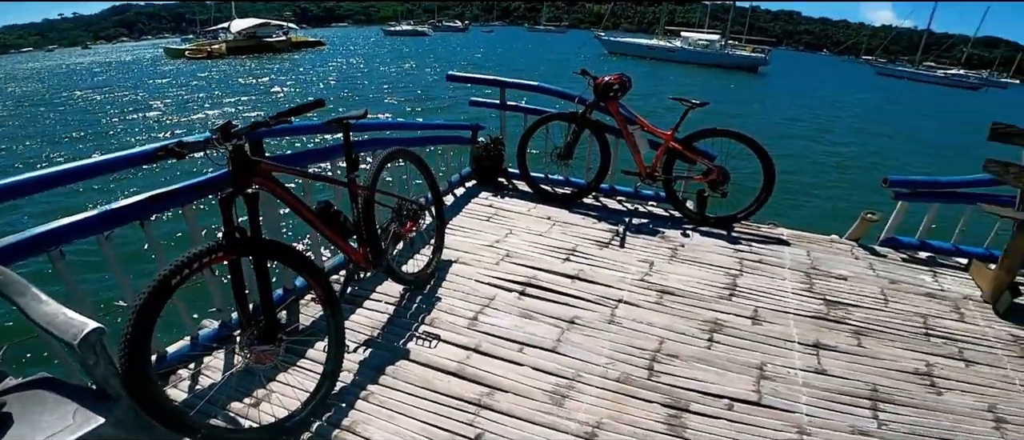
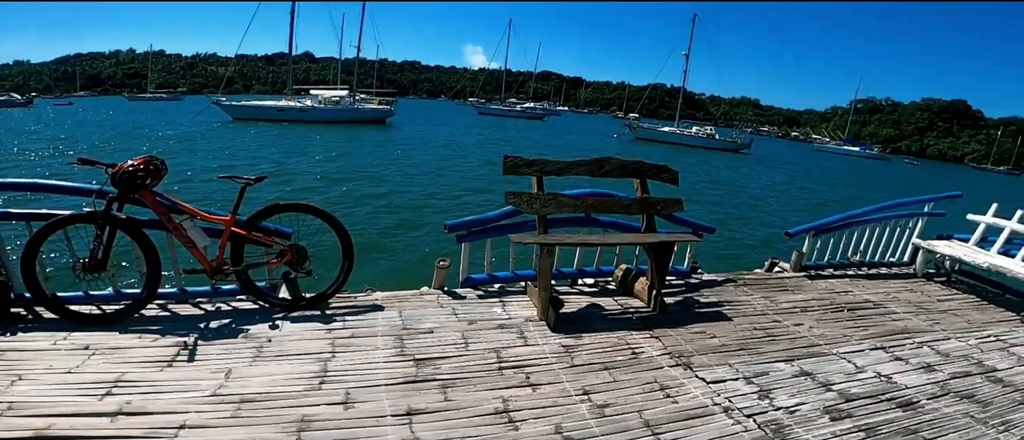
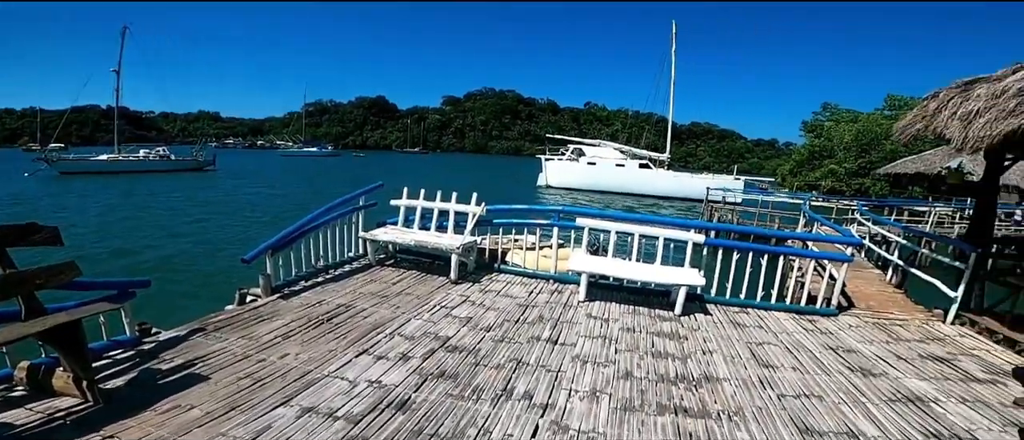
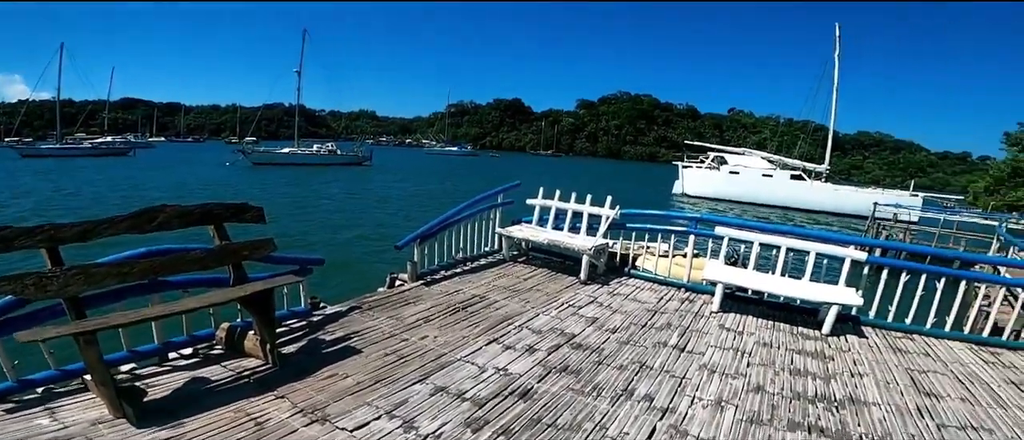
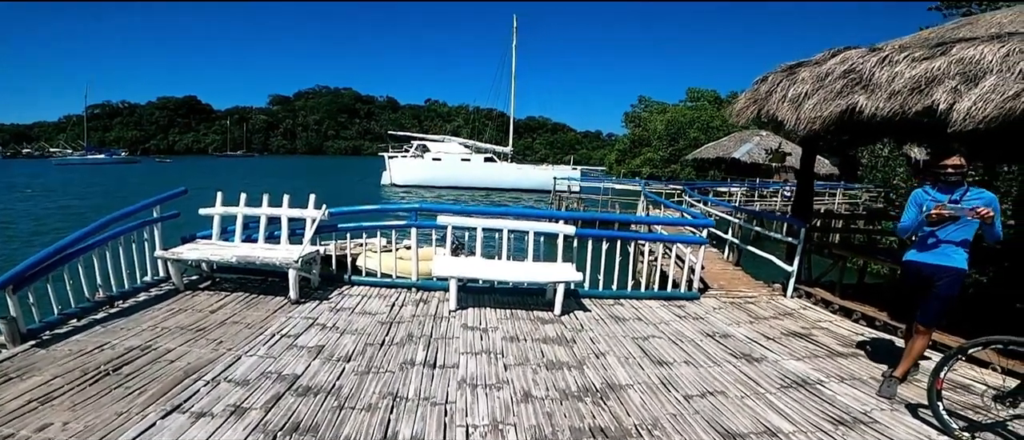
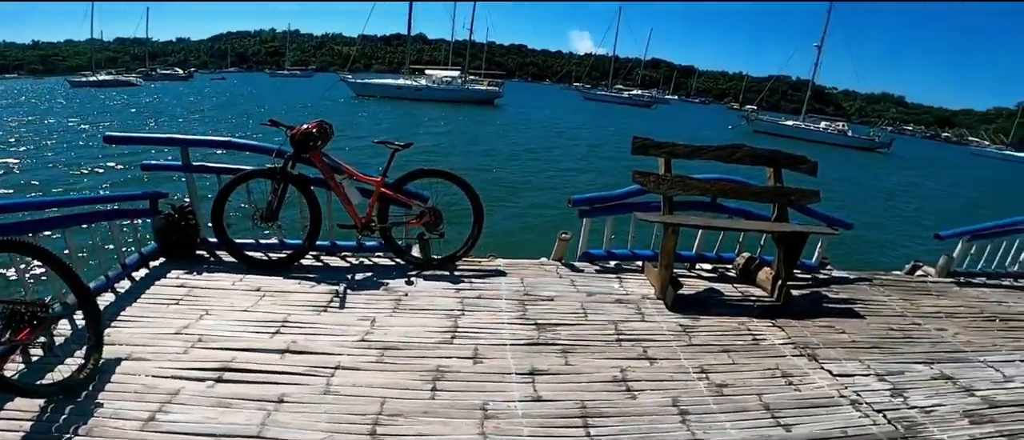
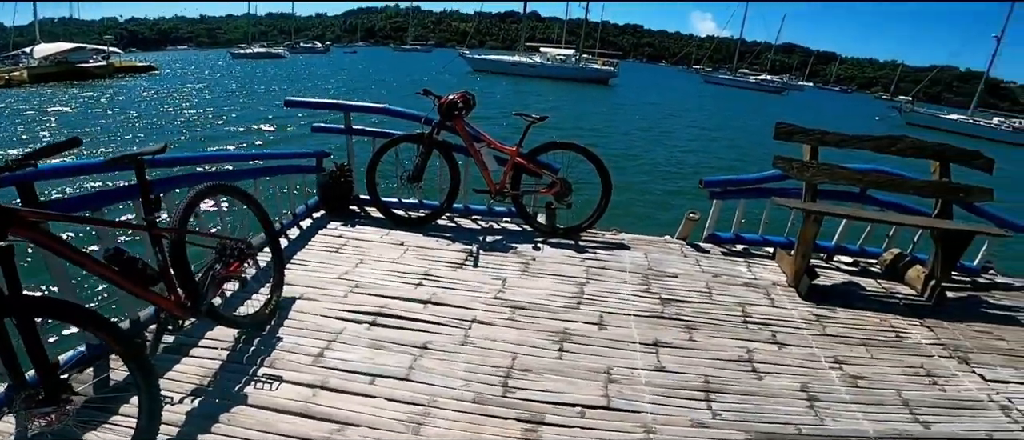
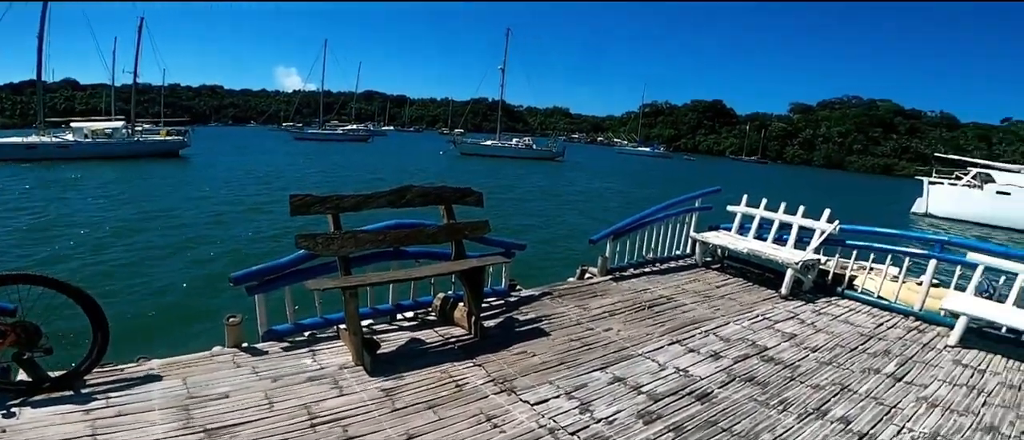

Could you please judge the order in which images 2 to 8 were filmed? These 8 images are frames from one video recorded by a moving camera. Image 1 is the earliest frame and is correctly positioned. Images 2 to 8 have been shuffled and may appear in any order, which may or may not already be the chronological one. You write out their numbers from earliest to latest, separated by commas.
7, 6, 2, 8, 4, 3, 5
